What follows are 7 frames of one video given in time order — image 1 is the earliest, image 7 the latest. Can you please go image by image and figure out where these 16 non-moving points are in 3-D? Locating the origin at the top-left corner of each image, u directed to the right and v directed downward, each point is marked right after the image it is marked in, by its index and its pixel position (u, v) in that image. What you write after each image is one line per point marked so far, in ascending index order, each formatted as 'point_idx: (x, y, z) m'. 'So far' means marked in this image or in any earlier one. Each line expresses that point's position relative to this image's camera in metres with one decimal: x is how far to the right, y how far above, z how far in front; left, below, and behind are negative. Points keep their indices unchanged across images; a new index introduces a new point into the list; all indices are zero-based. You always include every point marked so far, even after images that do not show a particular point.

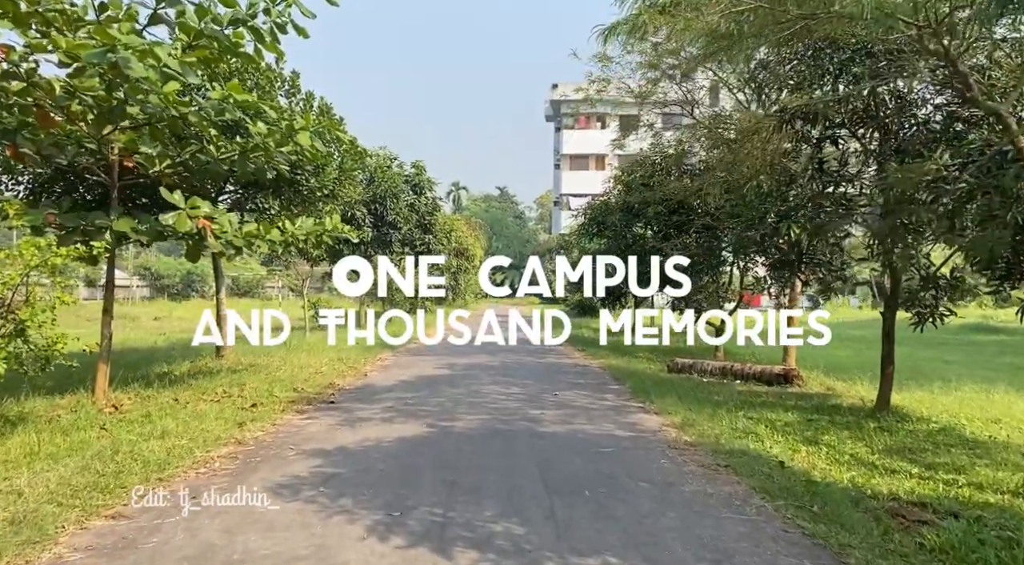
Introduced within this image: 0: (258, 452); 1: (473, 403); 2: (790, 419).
0: (-2.0, -1.3, +6.4) m
1: (-0.4, -1.4, +9.0) m
2: (+3.1, -1.5, +8.9) m
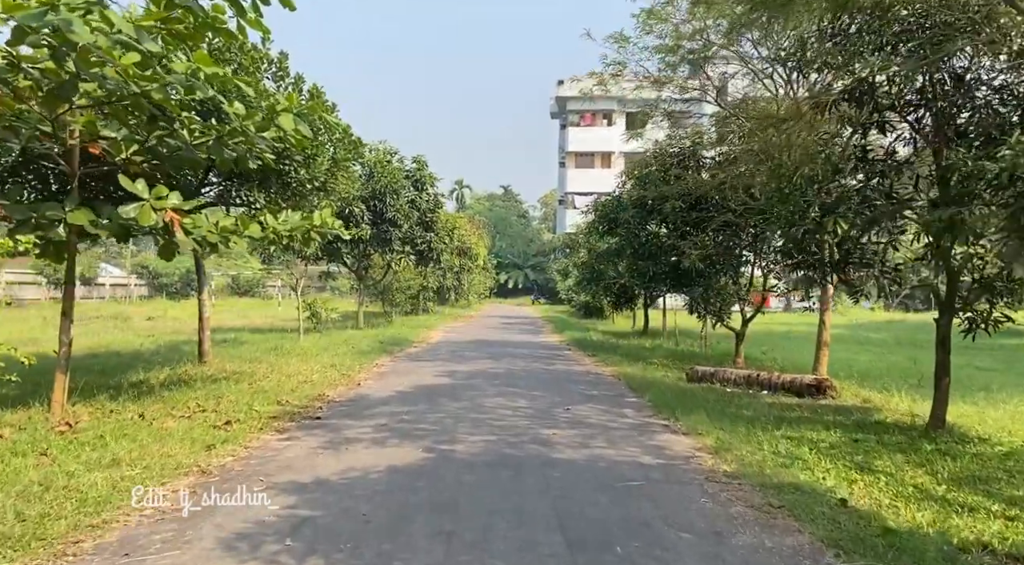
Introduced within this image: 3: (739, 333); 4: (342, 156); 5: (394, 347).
0: (-1.9, -1.4, +5.4) m
1: (-0.4, -1.4, +8.0) m
2: (+3.1, -1.5, +7.9) m
3: (+4.4, -1.0, +15.6) m
4: (-2.4, +1.8, +11.5) m
5: (-2.4, -1.3, +16.4) m
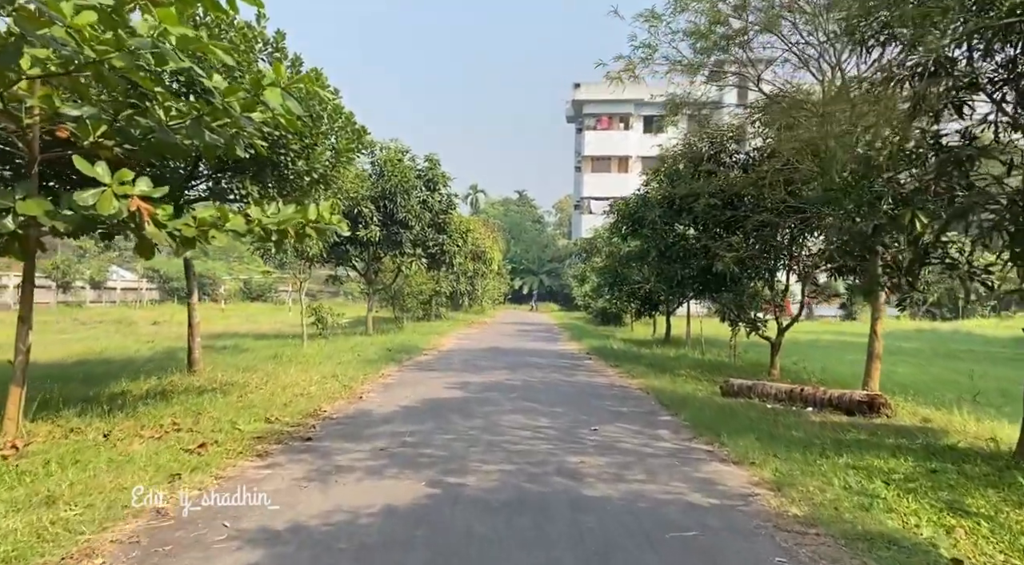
0: (-1.8, -1.4, +4.4) m
1: (-0.2, -1.4, +7.0) m
2: (+3.3, -1.6, +6.7) m
3: (+4.7, -1.1, +14.4) m
4: (-2.2, +1.8, +10.5) m
5: (-2.1, -1.4, +15.3) m
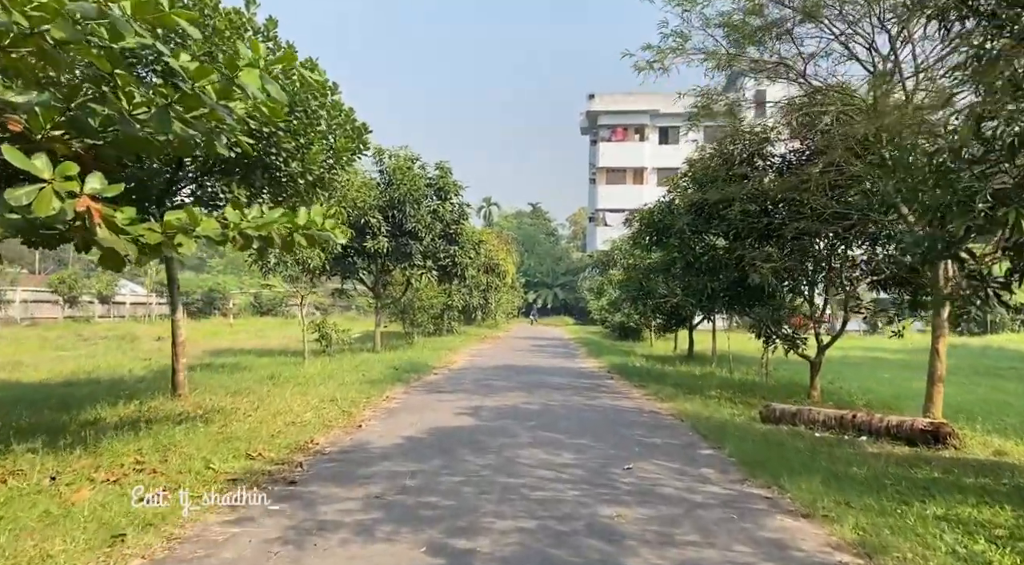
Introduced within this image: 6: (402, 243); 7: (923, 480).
0: (-1.7, -1.4, +3.3) m
1: (0.0, -1.5, +5.9) m
2: (+3.5, -1.7, +5.6) m
3: (+5.0, -1.3, +13.3) m
4: (-2.0, +1.6, +9.5) m
5: (-1.8, -1.6, +14.3) m
6: (-2.7, +1.0, +19.8) m
7: (+3.6, -1.7, +7.0) m
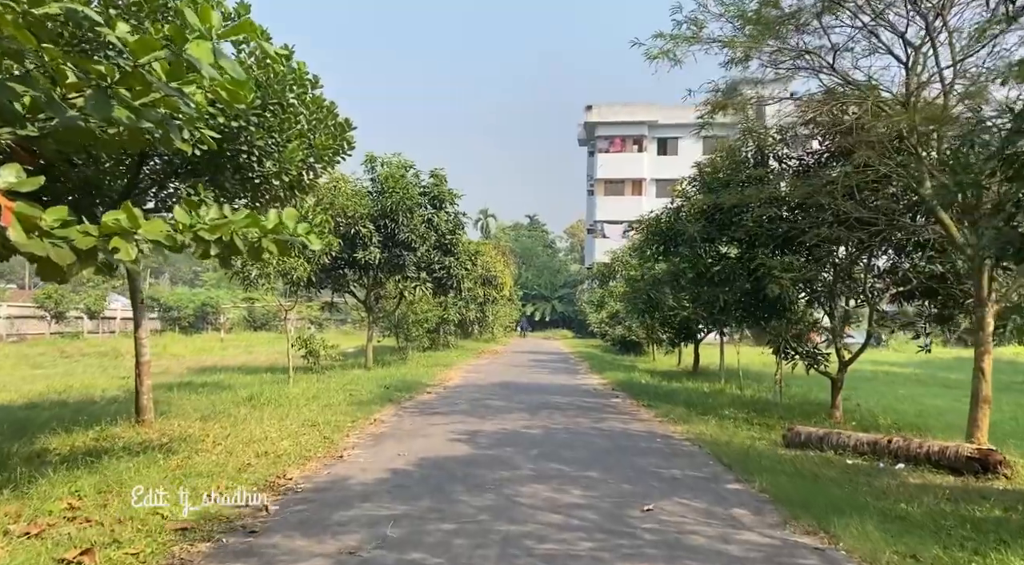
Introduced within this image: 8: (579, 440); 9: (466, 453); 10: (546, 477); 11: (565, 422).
0: (-1.7, -1.5, +2.4) m
1: (0.0, -1.6, +4.9) m
2: (+3.5, -1.7, +4.7) m
3: (+5.0, -1.5, +12.4) m
4: (-2.0, +1.4, +8.6) m
5: (-1.8, -1.9, +13.3) m
6: (-2.8, +0.7, +18.9) m
7: (+3.6, -1.8, +6.1) m
8: (+0.8, -1.8, +9.0) m
9: (-0.5, -1.7, +8.0) m
10: (+0.3, -1.7, +6.9) m
11: (+0.7, -1.8, +10.6) m
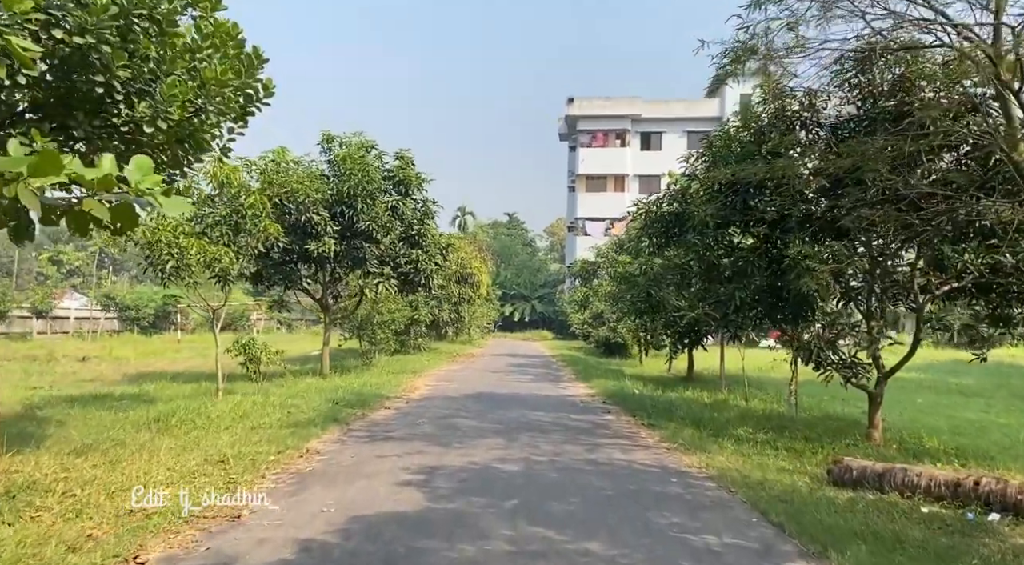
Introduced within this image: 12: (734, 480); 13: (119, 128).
0: (-1.8, -1.4, +0.1) m
1: (-0.2, -1.5, +2.7) m
2: (+3.3, -1.7, +2.5) m
3: (+4.6, -1.4, +10.3) m
4: (-2.3, +1.5, +6.3) m
5: (-2.2, -1.8, +11.1) m
6: (-3.3, +0.8, +16.7) m
7: (+3.4, -1.7, +4.0) m
8: (+0.5, -1.7, +6.9) m
9: (-0.7, -1.6, +5.8) m
10: (+0.1, -1.6, +4.7) m
11: (+0.4, -1.8, +8.5) m
12: (+2.0, -1.7, +7.2) m
13: (-2.8, +1.2, +5.9) m
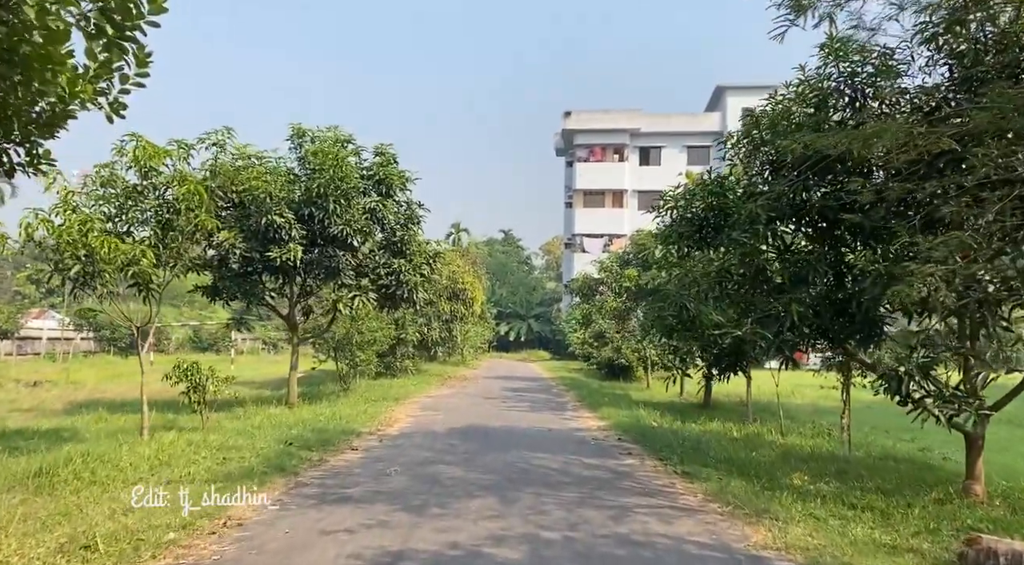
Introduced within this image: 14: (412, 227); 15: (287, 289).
0: (-1.7, -1.2, -2.2) m
1: (-0.2, -1.4, +0.5) m
2: (+3.3, -1.6, +0.3) m
3: (+4.6, -1.5, +8.0) m
4: (-2.3, +1.5, +4.1) m
5: (-2.2, -1.9, +8.8) m
6: (-3.3, +0.5, +14.4) m
7: (+3.4, -1.7, +1.7) m
8: (+0.5, -1.7, +4.6) m
9: (-0.7, -1.6, +3.5) m
10: (+0.1, -1.5, +2.4) m
11: (+0.4, -1.8, +6.2) m
12: (+2.0, -1.8, +4.9) m
13: (-2.8, +1.2, +3.6) m
14: (-2.0, +1.1, +15.8) m
15: (-4.2, -0.1, +15.0) m
